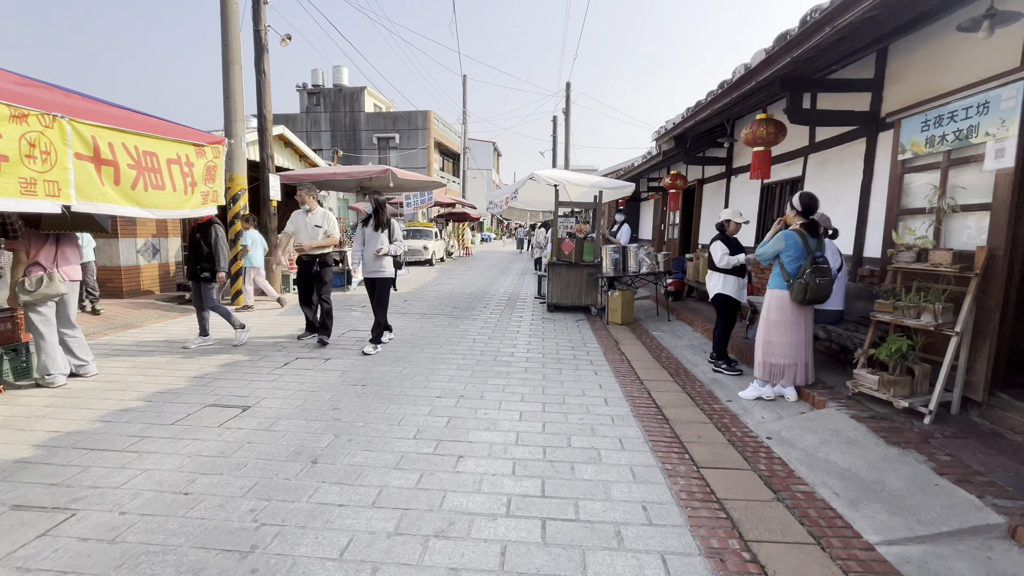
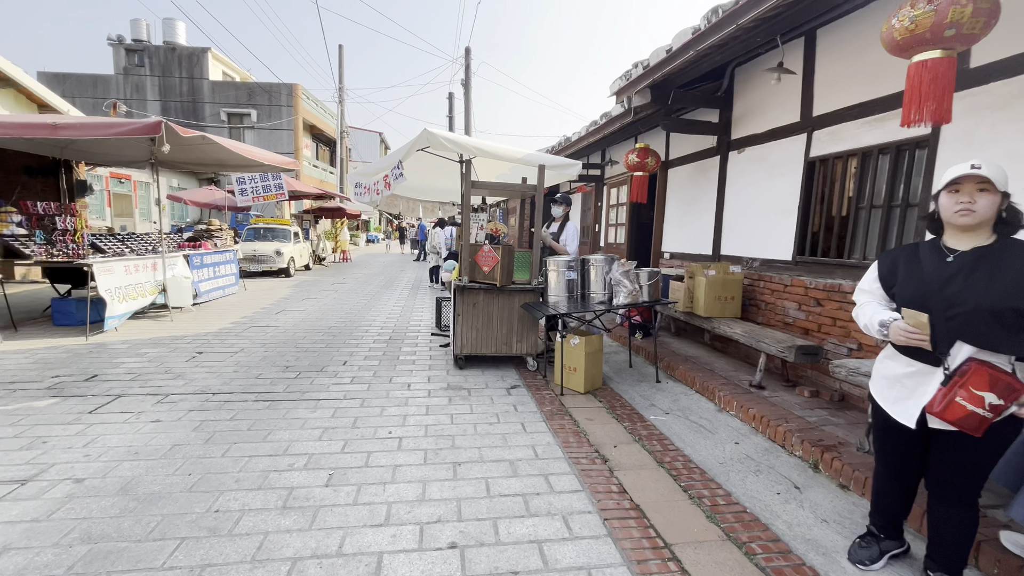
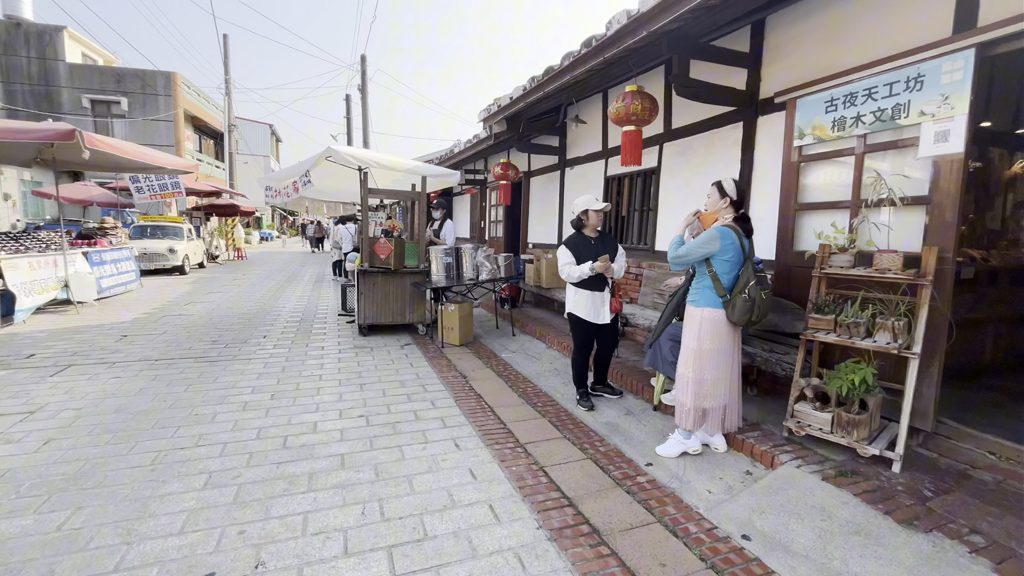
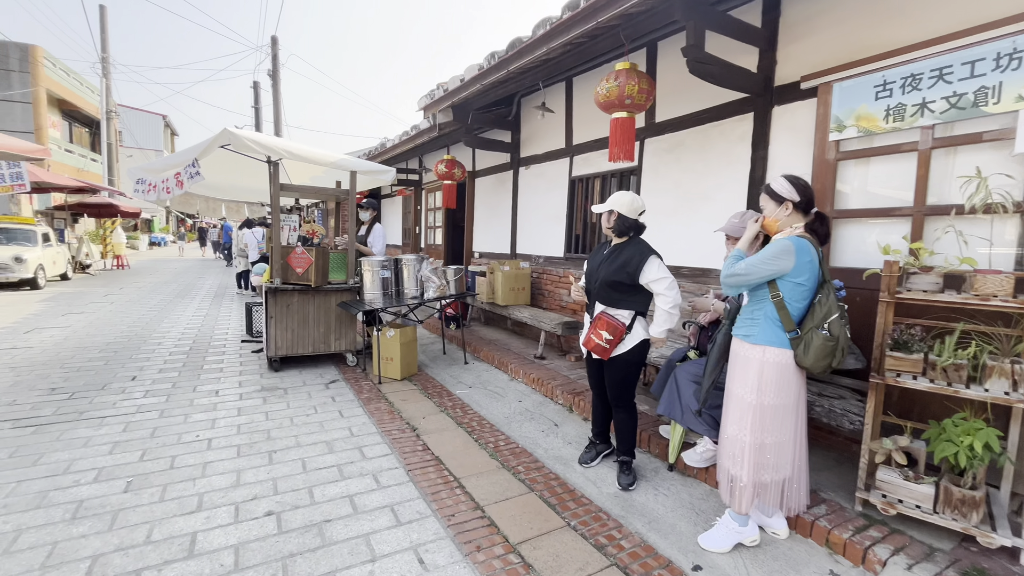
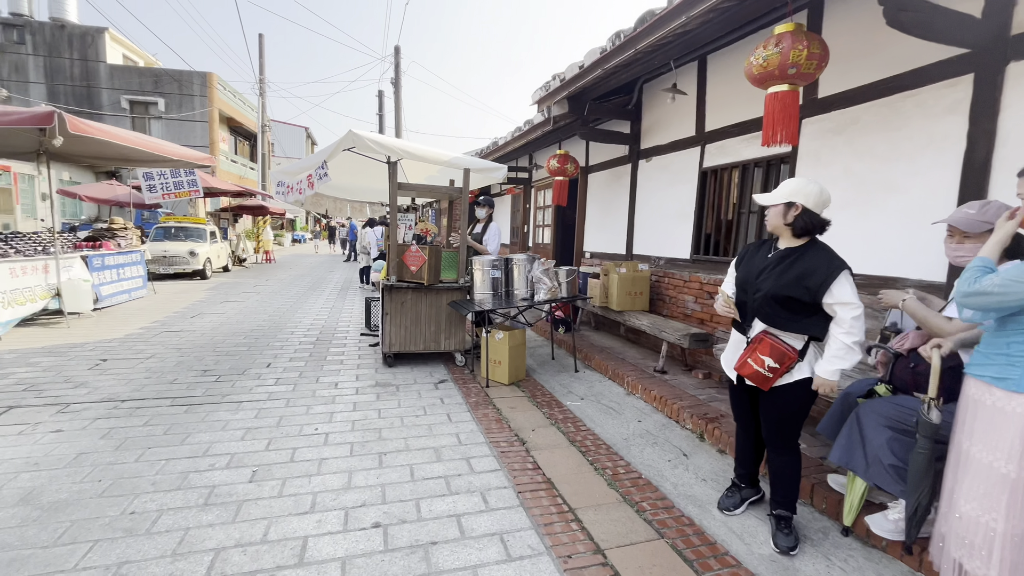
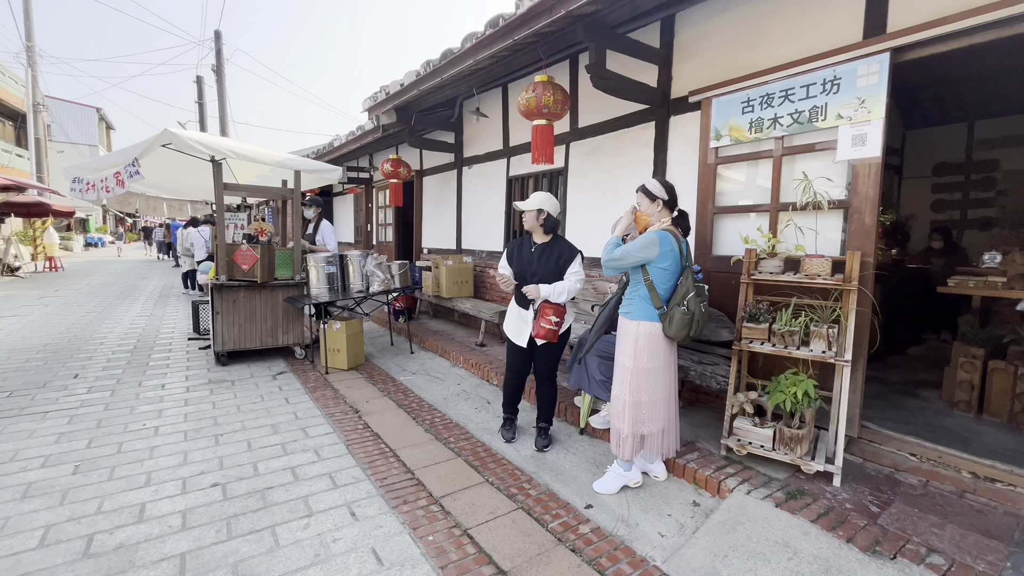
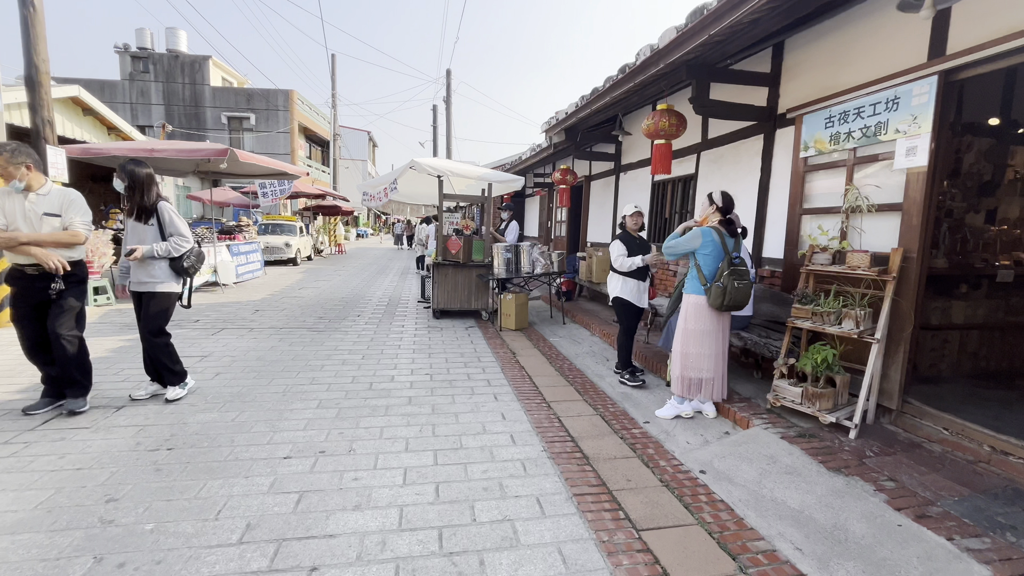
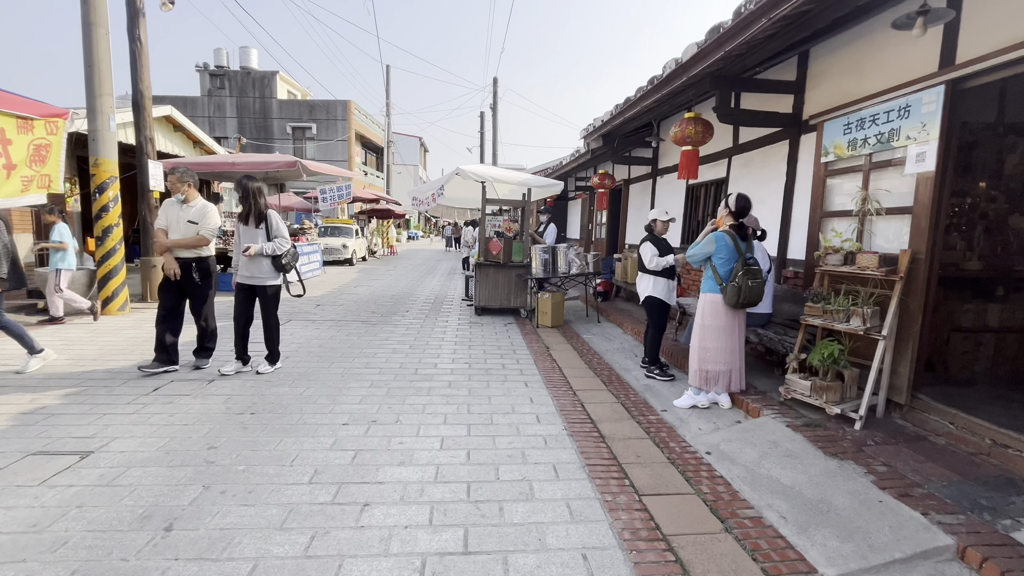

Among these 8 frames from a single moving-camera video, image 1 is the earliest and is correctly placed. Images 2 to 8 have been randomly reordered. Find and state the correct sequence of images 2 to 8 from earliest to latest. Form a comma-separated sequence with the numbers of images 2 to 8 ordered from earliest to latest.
8, 7, 3, 6, 4, 5, 2
